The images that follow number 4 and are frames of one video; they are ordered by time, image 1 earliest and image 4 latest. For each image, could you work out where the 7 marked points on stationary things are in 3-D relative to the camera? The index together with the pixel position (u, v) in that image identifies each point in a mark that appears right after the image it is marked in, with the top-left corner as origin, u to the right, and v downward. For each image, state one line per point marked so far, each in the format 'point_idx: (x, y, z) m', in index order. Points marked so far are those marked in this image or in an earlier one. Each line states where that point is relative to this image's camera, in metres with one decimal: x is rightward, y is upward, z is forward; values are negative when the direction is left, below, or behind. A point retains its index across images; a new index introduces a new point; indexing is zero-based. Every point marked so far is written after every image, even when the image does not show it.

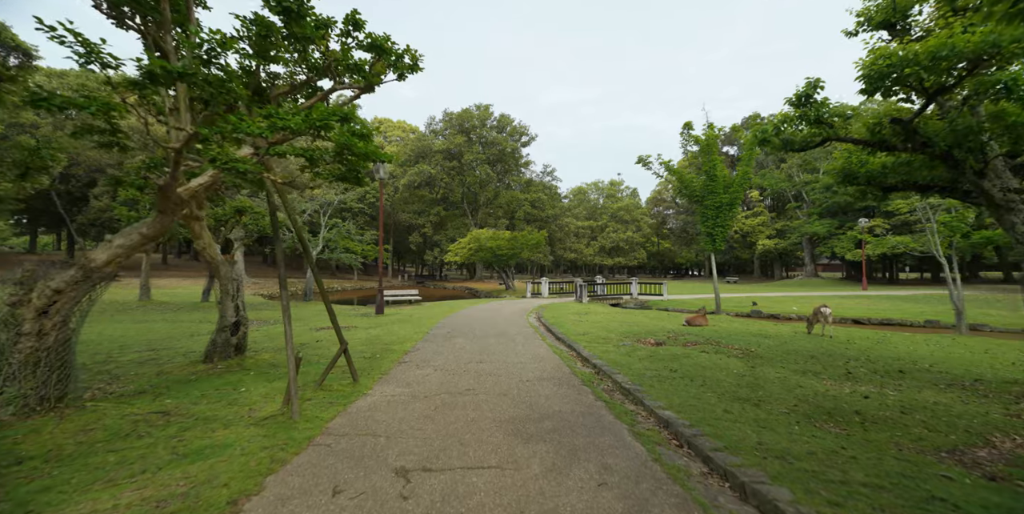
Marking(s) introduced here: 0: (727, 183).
0: (+7.8, +2.7, +15.6) m
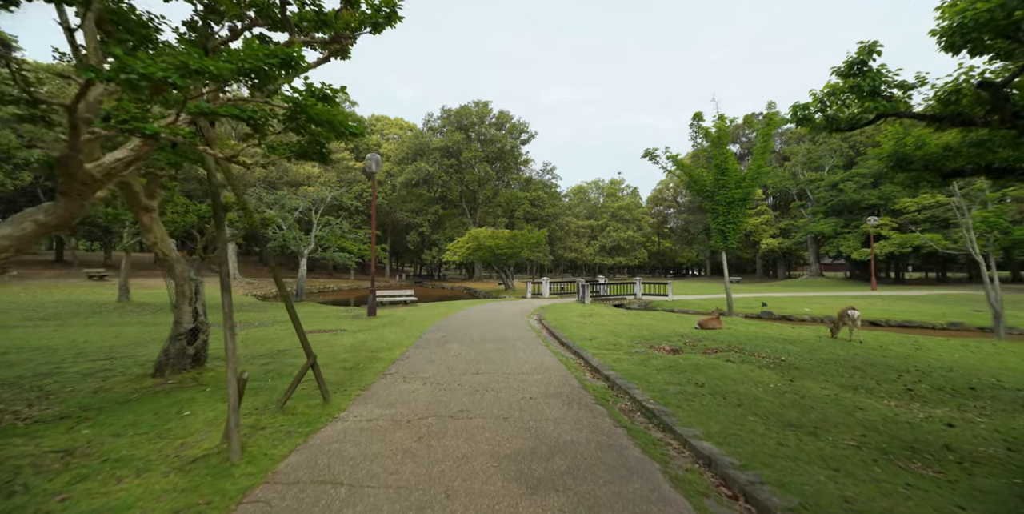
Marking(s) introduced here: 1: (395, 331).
0: (+7.8, +2.7, +14.8) m
1: (-2.9, -1.8, +10.6) m
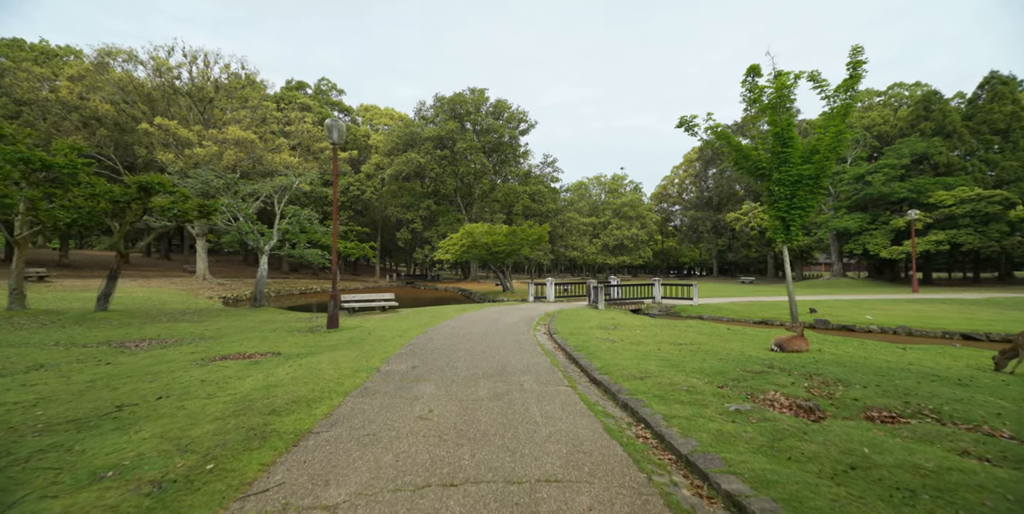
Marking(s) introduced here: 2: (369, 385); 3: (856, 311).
0: (+7.9, +2.9, +11.5) m
1: (-2.8, -1.7, +7.3) m
2: (-1.9, -1.7, +5.8) m
3: (+13.7, -2.2, +17.2) m
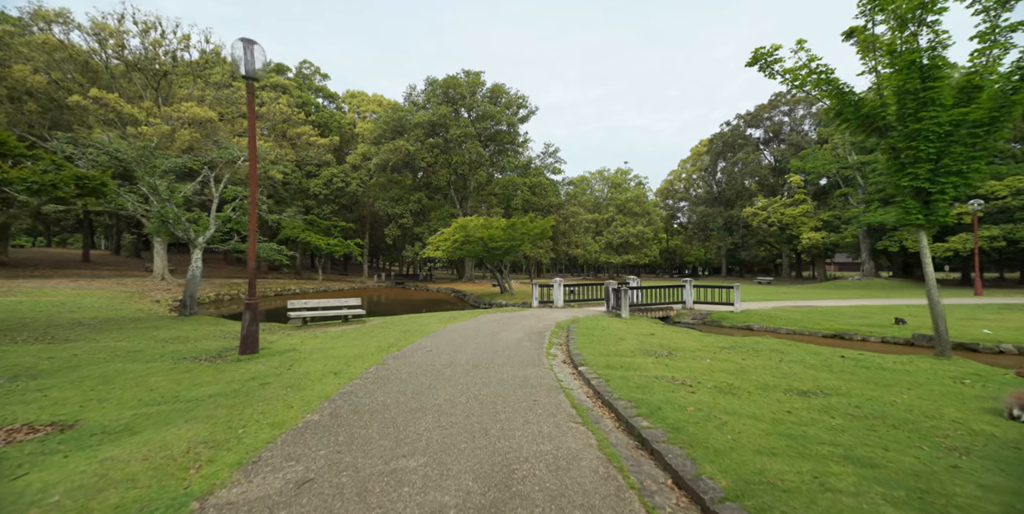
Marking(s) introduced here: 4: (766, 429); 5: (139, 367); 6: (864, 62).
0: (+7.9, +3.0, +7.6) m
1: (-2.7, -1.5, +3.3) m
2: (-1.8, -1.5, +1.8) m
3: (+13.8, -2.0, +13.3) m
4: (+2.4, -1.6, +4.2) m
5: (-6.3, -1.8, +7.3) m
6: (+7.1, +4.0, +8.9) m
